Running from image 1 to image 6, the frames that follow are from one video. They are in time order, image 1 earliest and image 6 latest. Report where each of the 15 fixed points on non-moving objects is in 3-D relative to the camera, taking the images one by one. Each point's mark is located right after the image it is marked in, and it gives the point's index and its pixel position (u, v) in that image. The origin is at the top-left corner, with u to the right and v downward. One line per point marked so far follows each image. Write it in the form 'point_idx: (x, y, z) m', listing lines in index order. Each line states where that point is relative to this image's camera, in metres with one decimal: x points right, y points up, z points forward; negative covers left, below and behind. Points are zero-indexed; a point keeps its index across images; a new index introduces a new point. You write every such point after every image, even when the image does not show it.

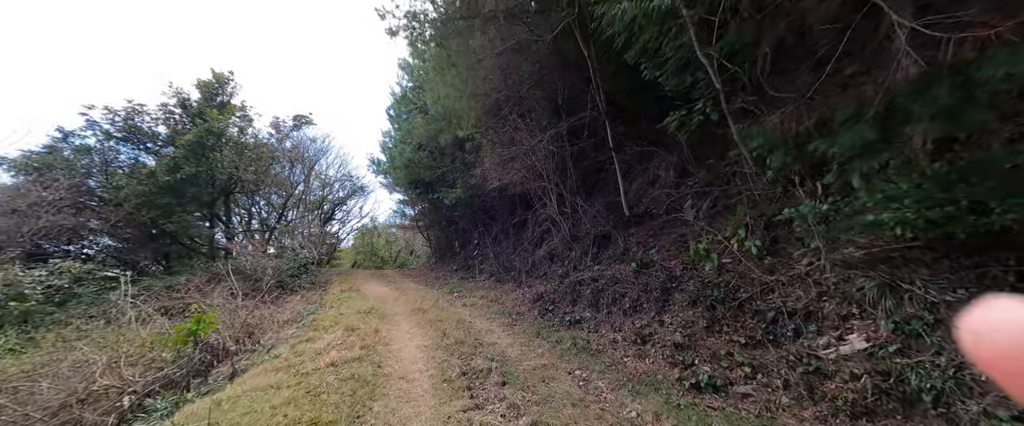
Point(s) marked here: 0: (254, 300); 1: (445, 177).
0: (-7.6, -2.7, +9.8) m
1: (-2.9, +1.5, +14.5) m
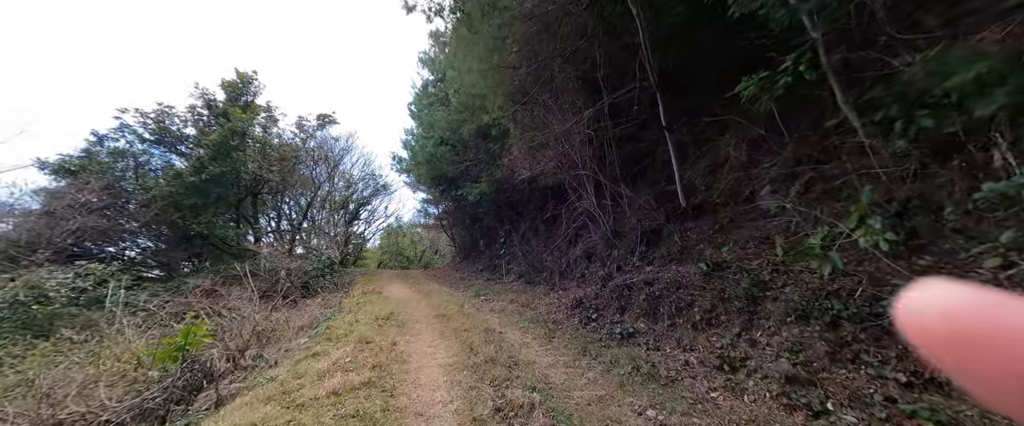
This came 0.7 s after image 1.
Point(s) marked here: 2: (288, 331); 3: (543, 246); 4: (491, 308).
0: (-6.7, -2.7, +9.3) m
1: (-1.8, +1.6, +13.7) m
2: (-4.8, -2.6, +7.3) m
3: (+1.0, -1.0, +10.3) m
4: (-0.5, -2.2, +7.8) m
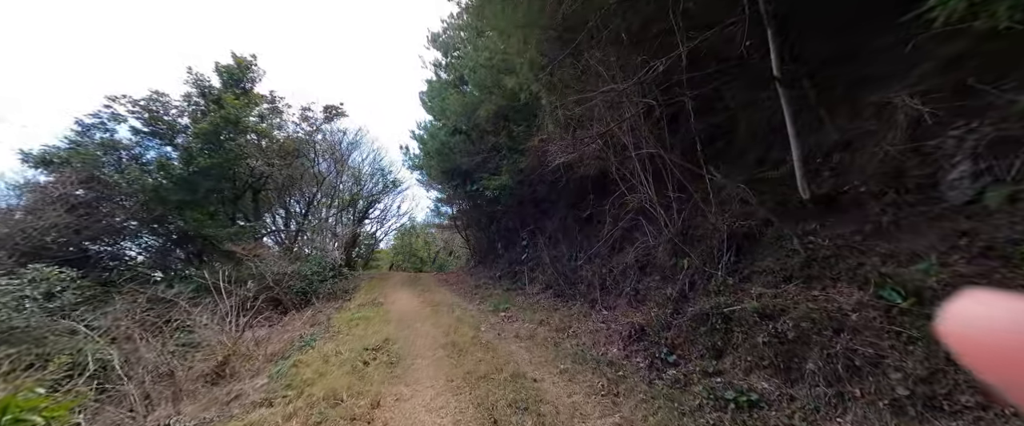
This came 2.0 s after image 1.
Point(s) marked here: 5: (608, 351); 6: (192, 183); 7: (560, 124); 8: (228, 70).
0: (-6.1, -2.6, +7.7) m
1: (-1.0, +1.7, +11.9) m
2: (-4.3, -2.5, +5.6) m
3: (+1.7, -1.0, +8.4) m
4: (+0.1, -2.1, +5.9) m
5: (+1.4, -2.0, +4.8) m
6: (-11.9, +1.1, +12.6) m
7: (+0.9, +1.7, +6.4) m
8: (-11.6, +5.8, +13.8) m
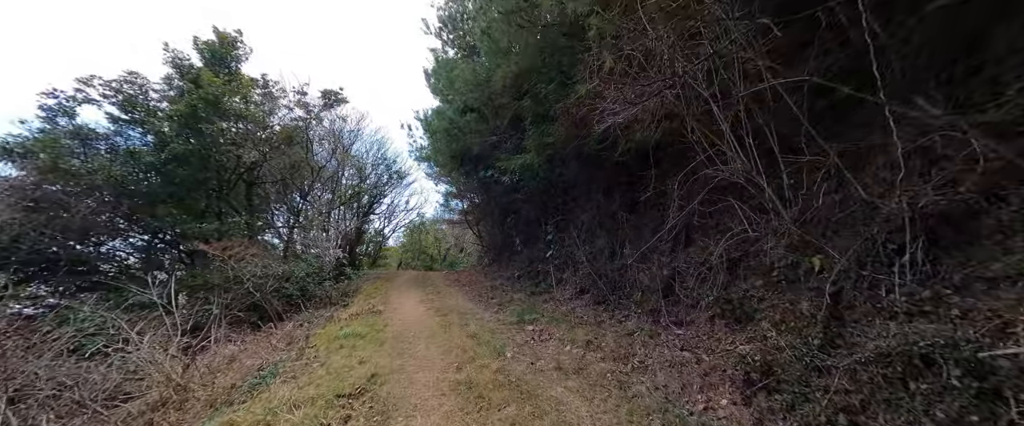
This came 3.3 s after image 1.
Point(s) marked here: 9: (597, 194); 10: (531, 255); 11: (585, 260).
0: (-5.5, -2.4, +6.1) m
1: (-0.4, +2.0, +10.1) m
2: (-3.8, -2.3, +4.0) m
3: (+2.3, -0.7, +6.5) m
4: (+0.6, -1.9, +4.2) m
5: (+1.8, -1.7, +3.0) m
6: (-11.3, +1.3, +11.1) m
7: (+1.4, +2.0, +4.5) m
8: (-11.0, +6.0, +12.2) m
9: (+1.9, +0.4, +7.6) m
10: (+0.6, -1.4, +11.1) m
11: (+1.6, -1.1, +7.8) m
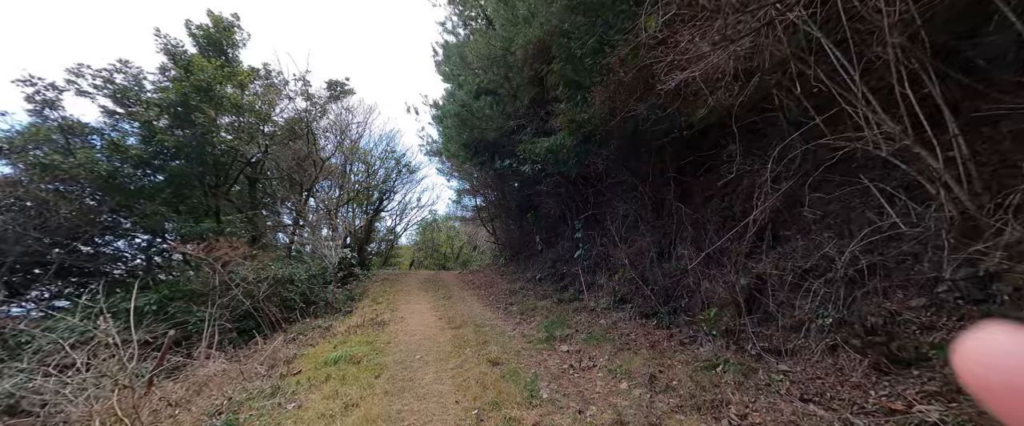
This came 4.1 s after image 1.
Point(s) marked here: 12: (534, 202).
0: (-5.1, -2.4, +5.1) m
1: (+0.2, +2.1, +8.8) m
2: (-3.5, -2.2, +2.9) m
3: (+2.7, -0.5, +5.2) m
4: (+0.9, -1.8, +2.9) m
5: (+2.2, -1.6, +1.7) m
6: (-10.7, +1.3, +10.3) m
7: (+1.7, +2.1, +3.2) m
8: (-10.4, +6.1, +11.4) m
9: (+2.4, +0.6, +6.3) m
10: (+1.3, -1.2, +9.8) m
11: (+2.1, -1.0, +6.5) m
12: (+0.7, +0.4, +11.0) m
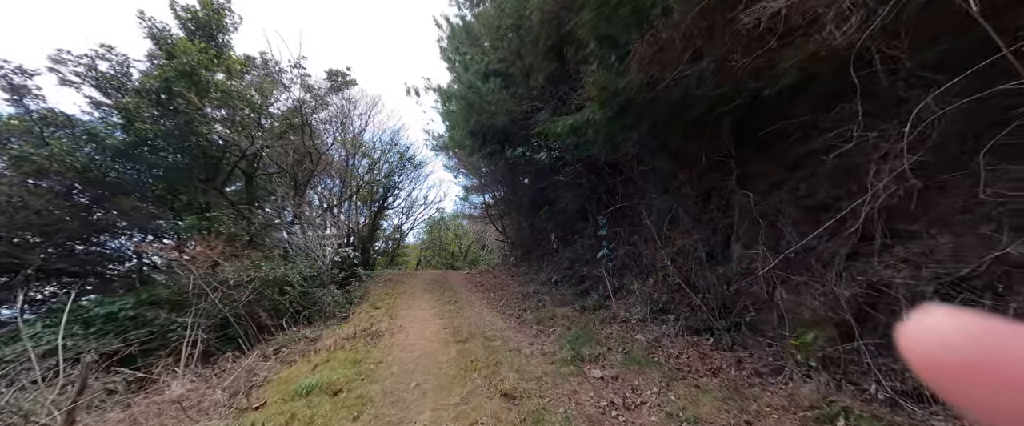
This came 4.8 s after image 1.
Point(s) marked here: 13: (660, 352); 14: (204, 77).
0: (-4.8, -2.3, +4.2) m
1: (+0.5, +2.3, +7.8) m
2: (-3.3, -2.1, +1.9) m
3: (+2.9, -0.4, +4.1) m
4: (+1.1, -1.7, +1.9) m
5: (+2.3, -1.5, +0.6) m
6: (-10.3, +1.5, +9.5) m
7: (+1.9, +2.2, +2.1) m
8: (-10.0, +6.2, +10.5) m
9: (+2.6, +0.7, +5.2) m
10: (+1.6, -1.1, +8.7) m
11: (+2.4, -0.8, +5.4) m
12: (+1.1, +0.5, +9.9) m
13: (+1.9, -1.7, +4.2) m
14: (-8.9, +3.9, +10.0) m
